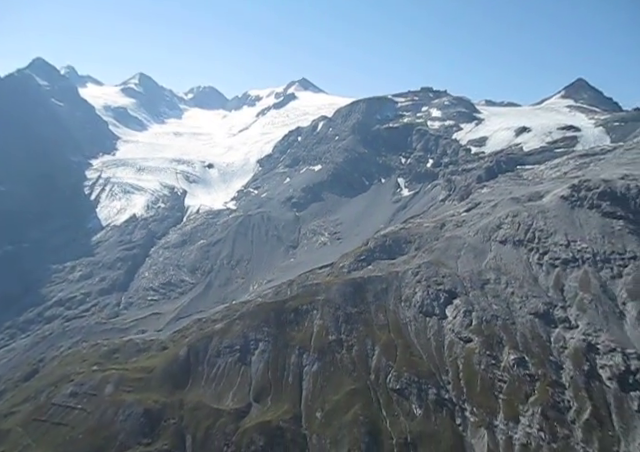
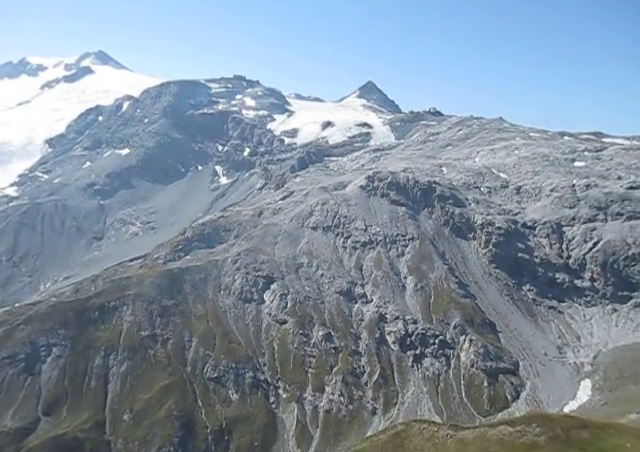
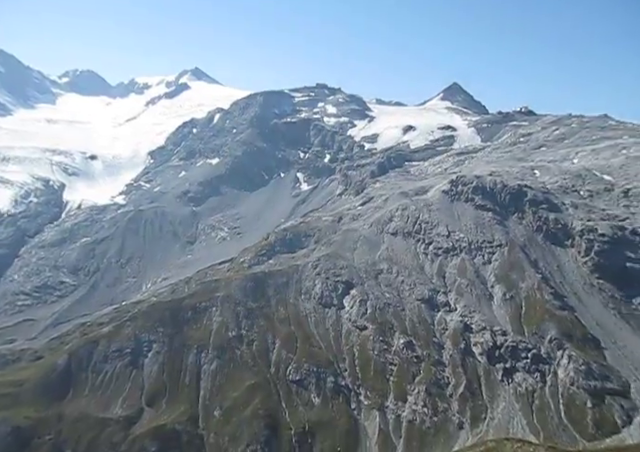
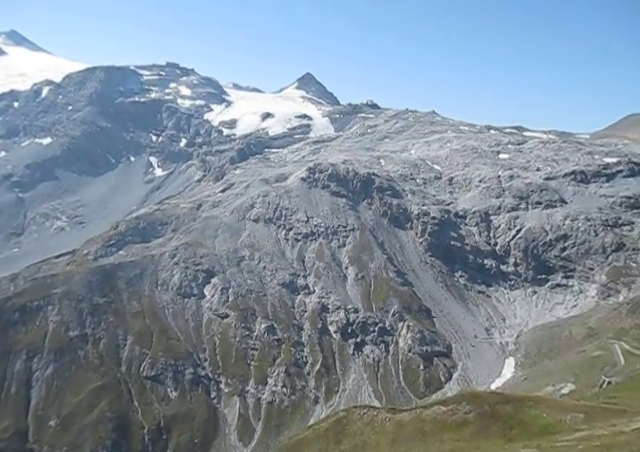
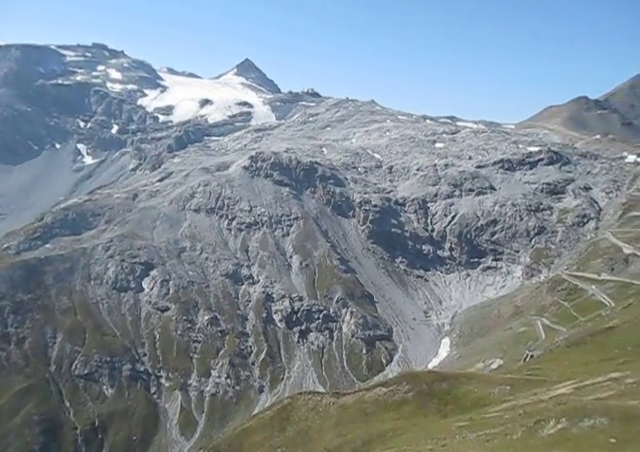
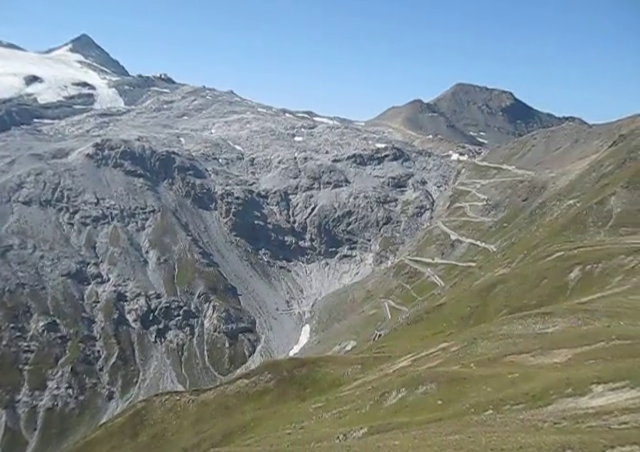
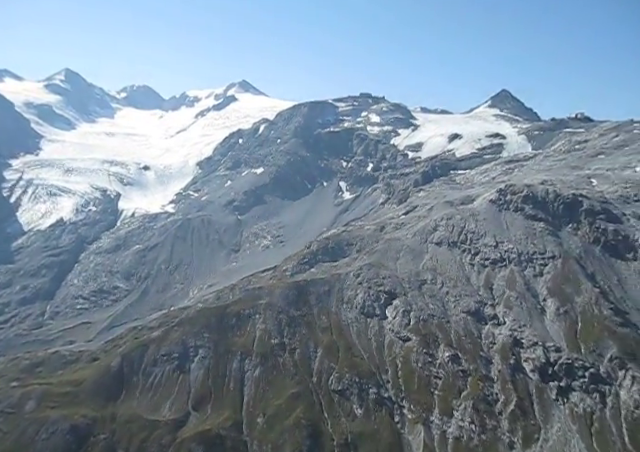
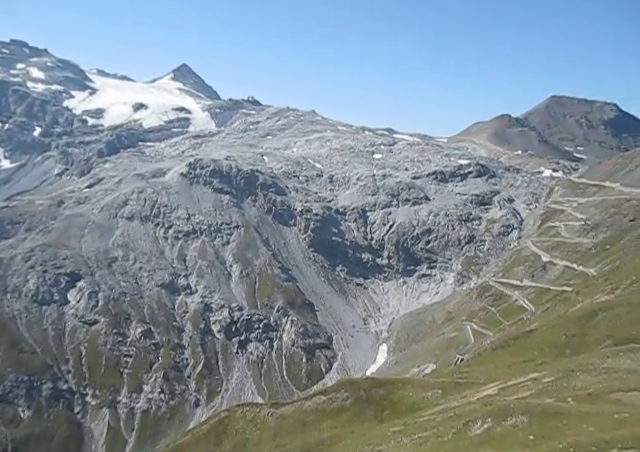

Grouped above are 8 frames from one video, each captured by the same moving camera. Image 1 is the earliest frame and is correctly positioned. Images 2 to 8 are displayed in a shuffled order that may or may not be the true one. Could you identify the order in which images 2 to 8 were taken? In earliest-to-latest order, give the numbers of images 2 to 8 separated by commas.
7, 3, 2, 4, 5, 8, 6
